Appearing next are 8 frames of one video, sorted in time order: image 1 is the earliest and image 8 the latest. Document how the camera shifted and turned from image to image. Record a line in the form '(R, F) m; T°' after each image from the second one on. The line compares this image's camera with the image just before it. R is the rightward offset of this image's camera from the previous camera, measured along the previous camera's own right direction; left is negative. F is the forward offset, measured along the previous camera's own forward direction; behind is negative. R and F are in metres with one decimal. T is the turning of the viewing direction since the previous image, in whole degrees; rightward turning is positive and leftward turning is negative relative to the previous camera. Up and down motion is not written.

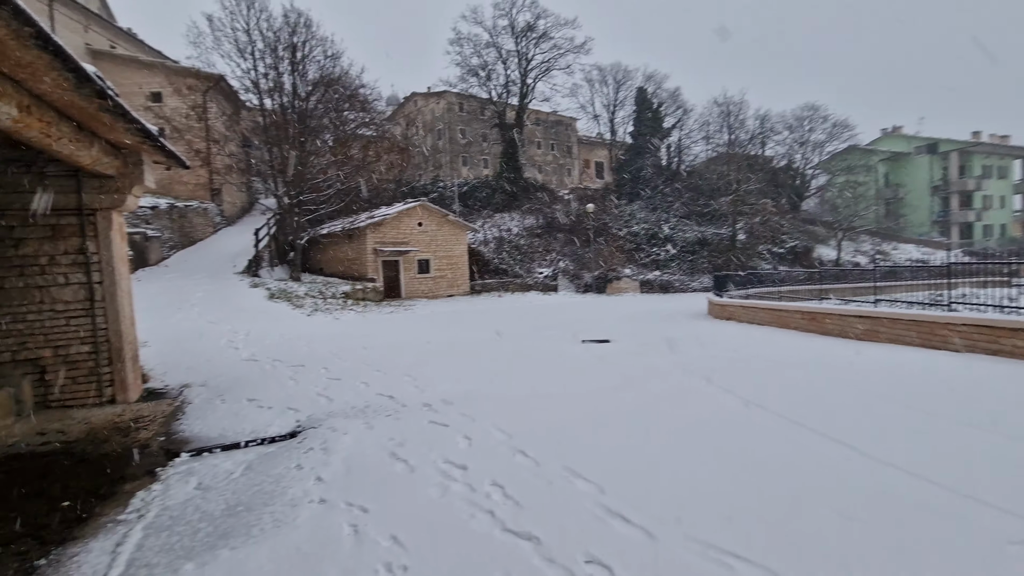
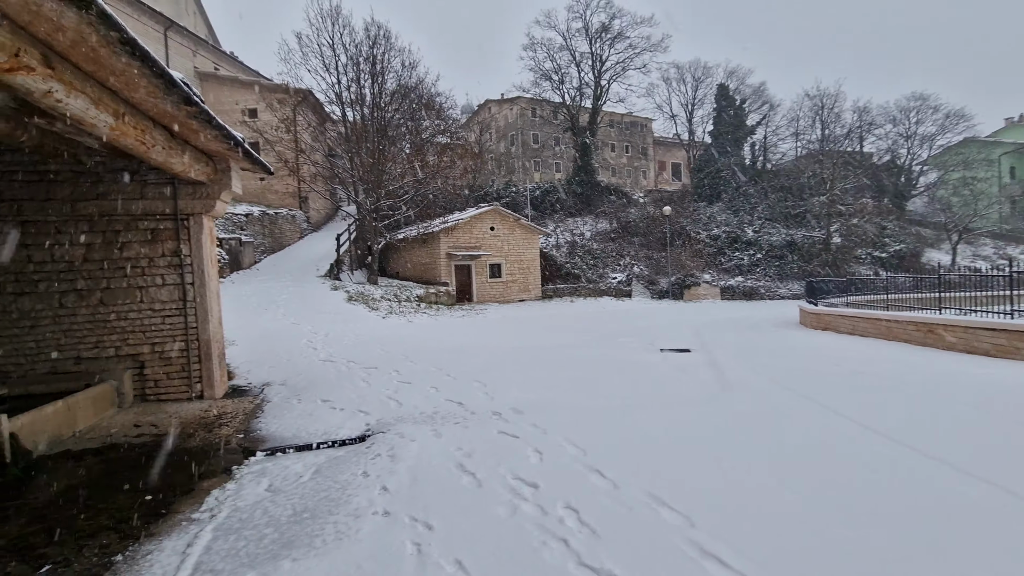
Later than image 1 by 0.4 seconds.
(0.0, +0.3) m; -8°
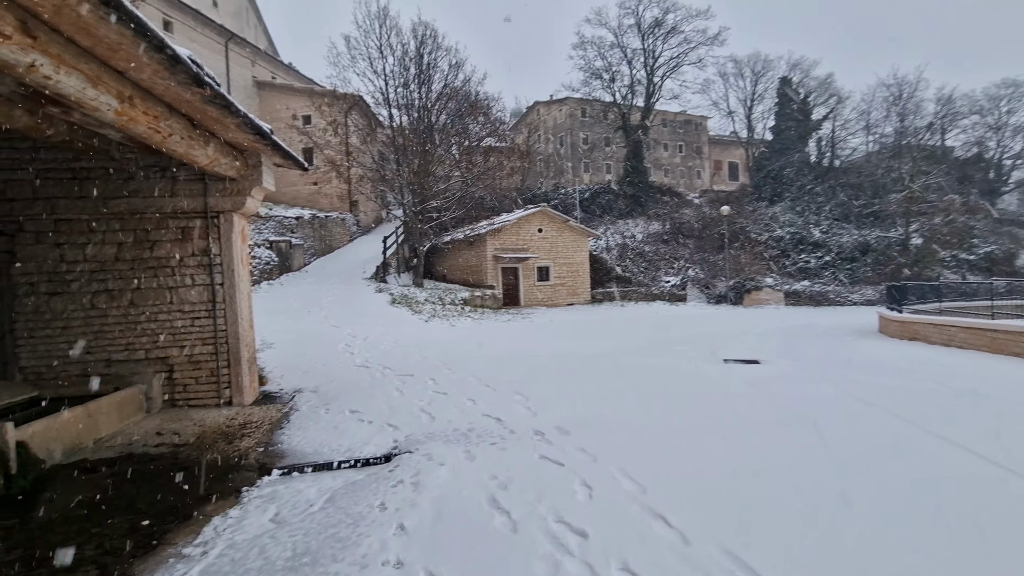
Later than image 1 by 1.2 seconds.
(0.0, +0.6) m; -5°
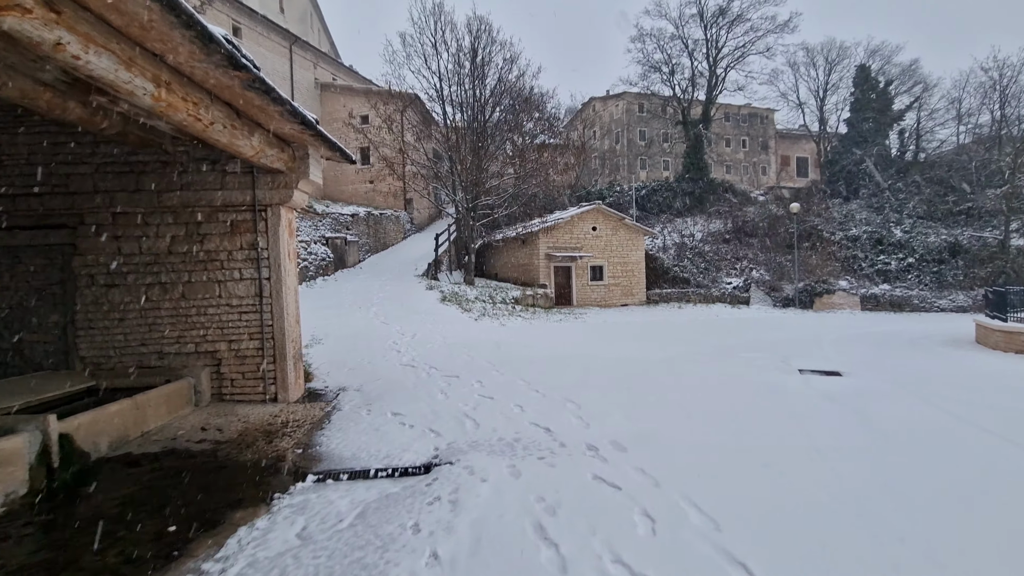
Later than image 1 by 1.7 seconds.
(0.0, +0.4) m; -6°
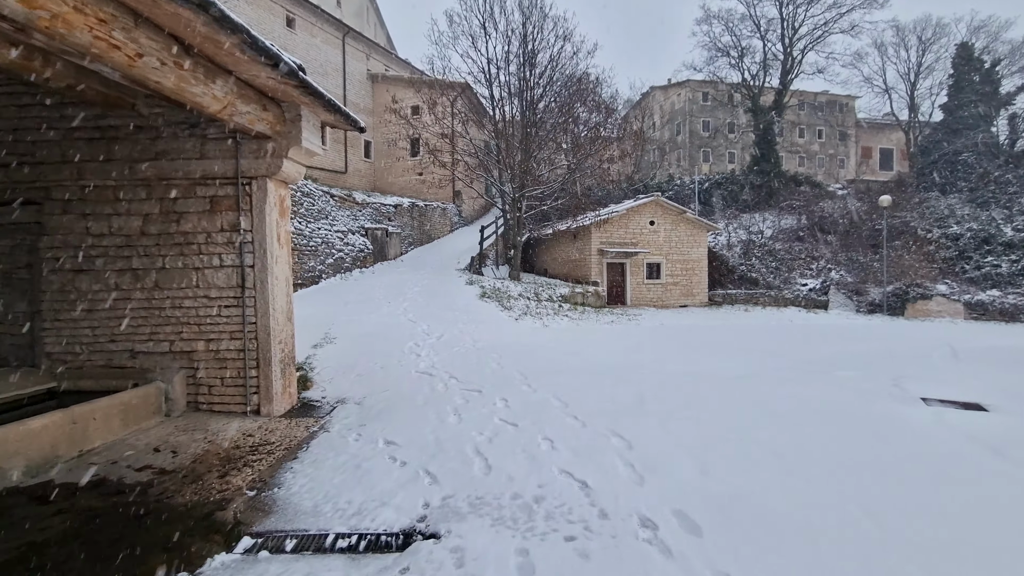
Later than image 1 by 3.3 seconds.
(+0.2, +1.1) m; -6°
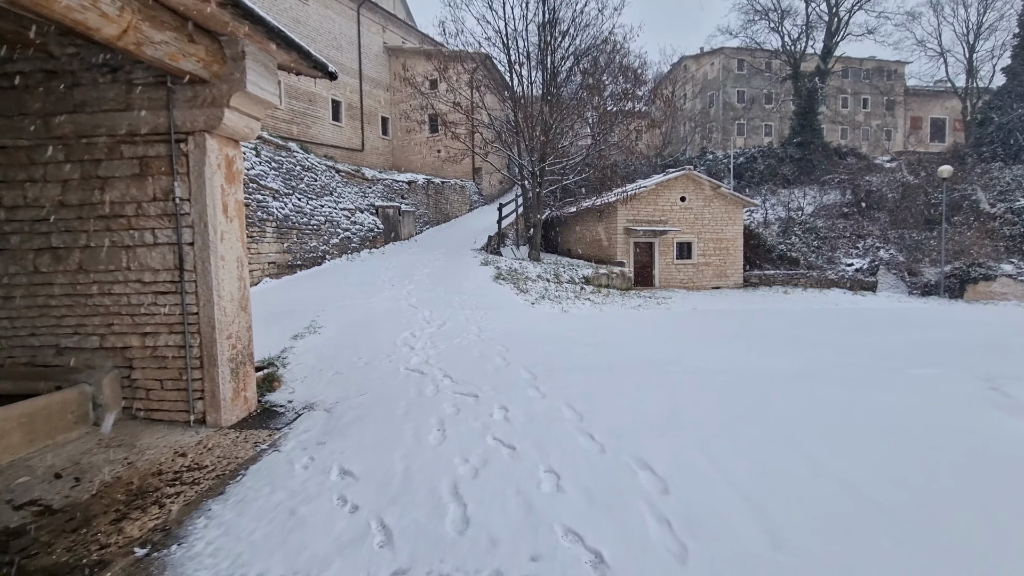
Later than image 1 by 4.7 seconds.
(+0.2, +0.9) m; -3°
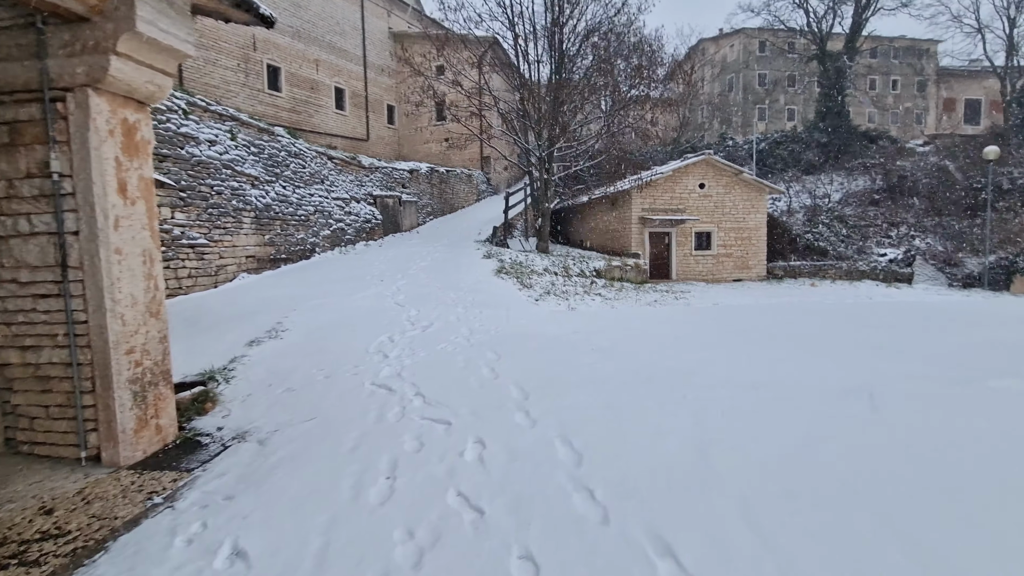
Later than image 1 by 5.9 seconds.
(+0.2, +0.9) m; -2°
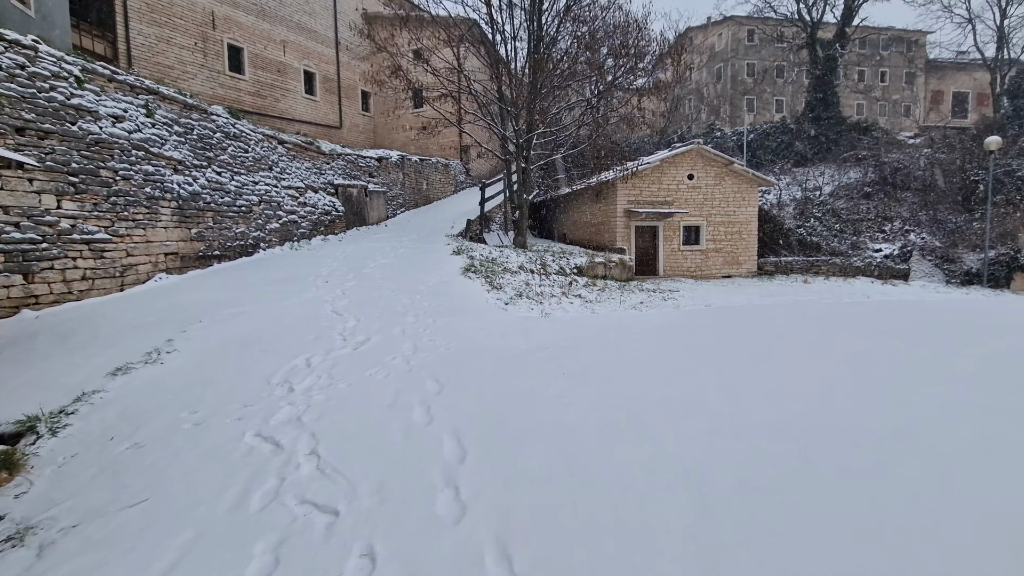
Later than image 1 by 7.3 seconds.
(+0.3, +1.0) m; +1°
